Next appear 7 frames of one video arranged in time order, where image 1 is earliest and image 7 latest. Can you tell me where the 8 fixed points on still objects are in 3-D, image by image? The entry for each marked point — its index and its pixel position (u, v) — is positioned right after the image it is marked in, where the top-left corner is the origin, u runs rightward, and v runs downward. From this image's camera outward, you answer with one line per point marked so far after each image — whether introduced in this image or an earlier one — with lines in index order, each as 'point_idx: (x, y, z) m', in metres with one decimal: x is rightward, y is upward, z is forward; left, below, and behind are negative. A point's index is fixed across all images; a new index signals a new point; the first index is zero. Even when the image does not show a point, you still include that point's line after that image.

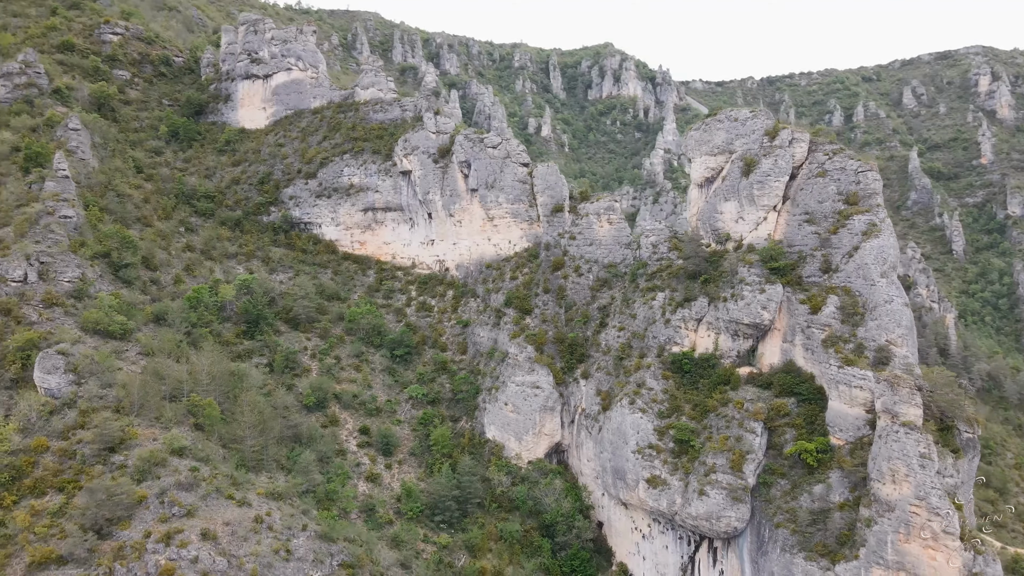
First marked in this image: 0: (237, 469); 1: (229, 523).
0: (-7.0, -4.5, +18.4) m
1: (-6.3, -5.2, +16.2) m
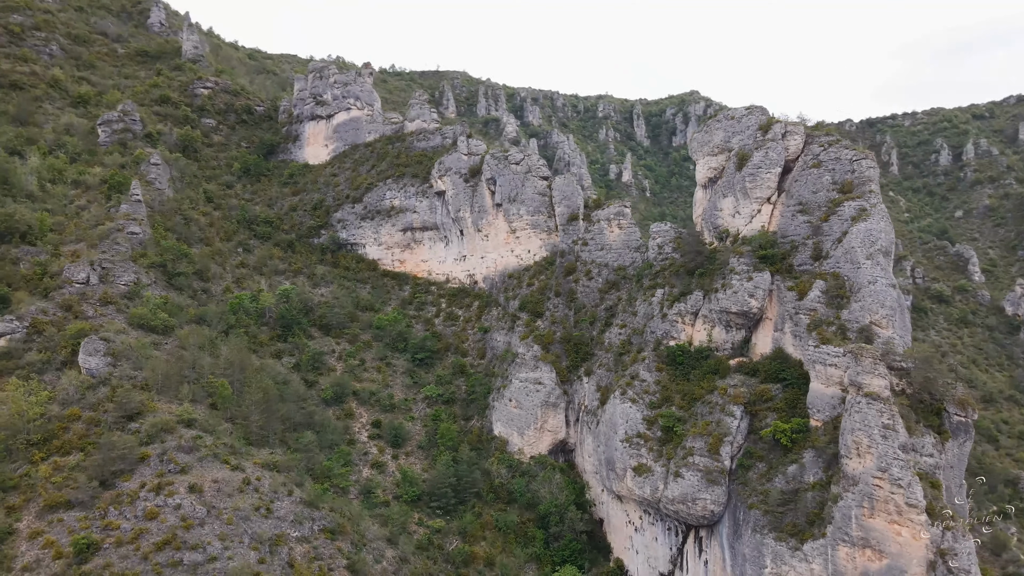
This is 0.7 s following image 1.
0: (-7.5, -4.2, +19.9) m
1: (-7.2, -4.7, +17.6) m
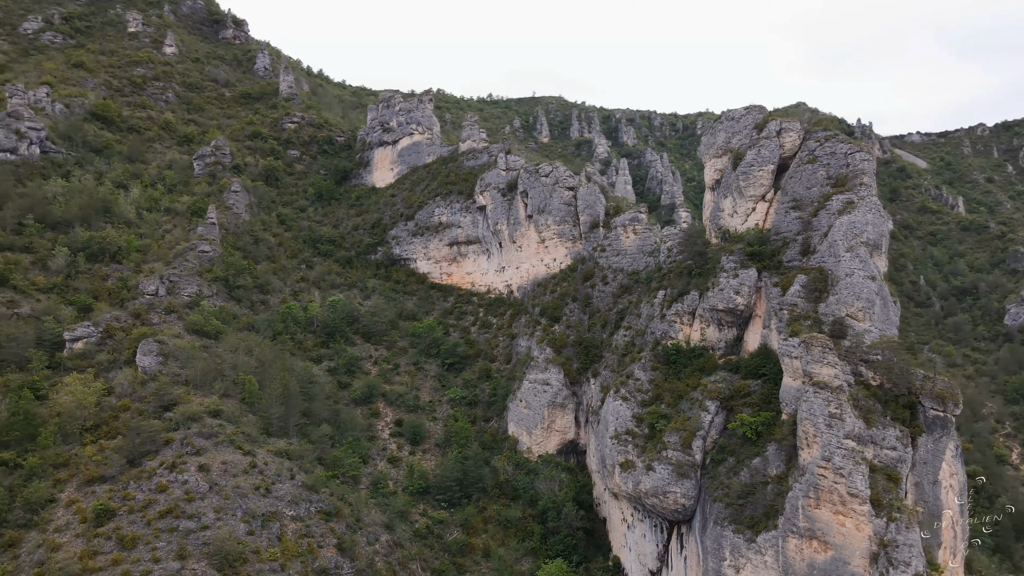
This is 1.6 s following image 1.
0: (-7.7, -4.3, +22.0) m
1: (-7.7, -4.7, +19.7) m
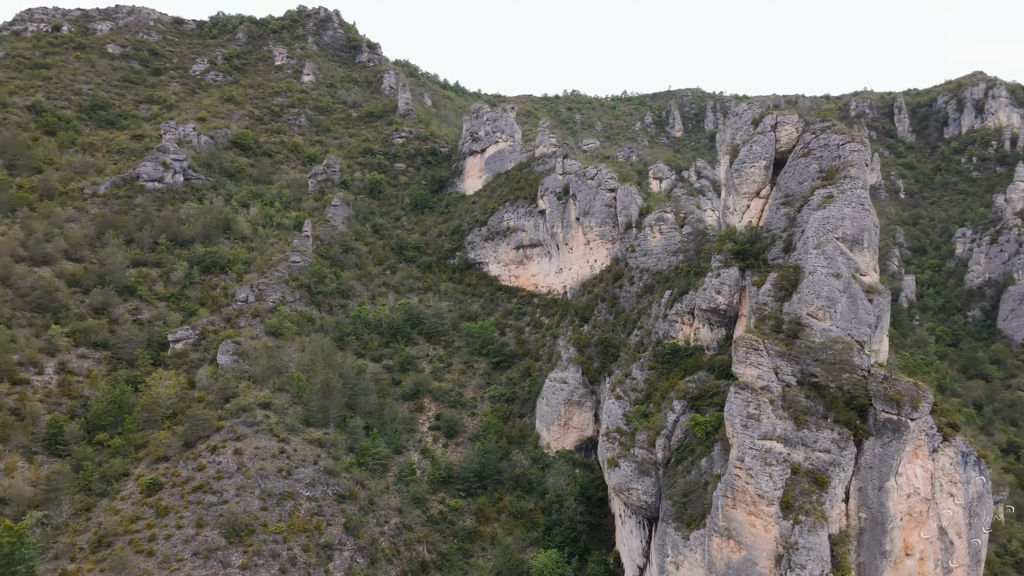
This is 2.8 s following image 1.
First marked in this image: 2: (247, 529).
0: (-7.3, -4.6, +25.0) m
1: (-7.9, -5.0, +22.7) m
2: (-7.1, -6.4, +19.6) m
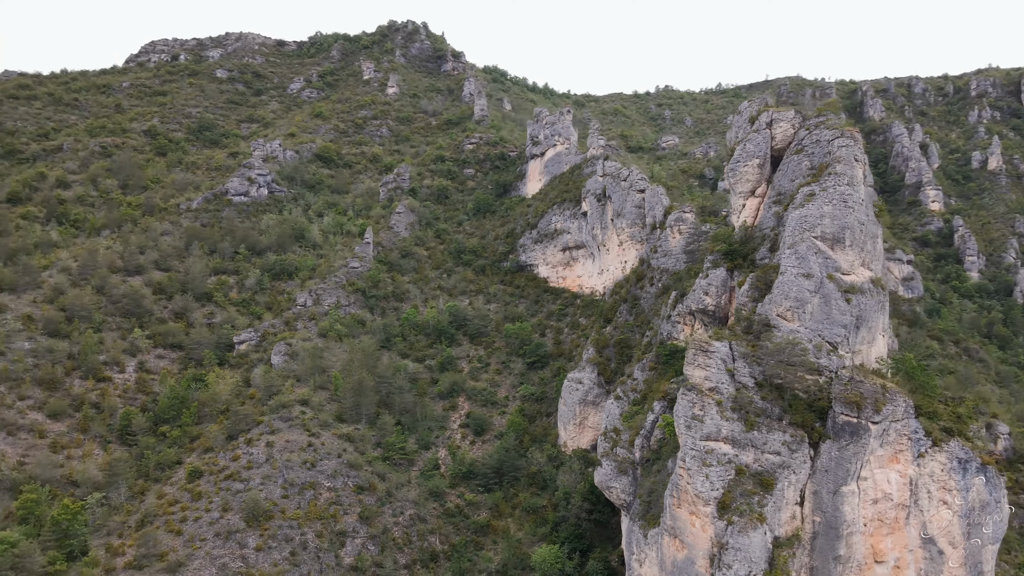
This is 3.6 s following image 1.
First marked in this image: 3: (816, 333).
0: (-6.6, -4.8, +26.8) m
1: (-7.5, -5.2, +24.7) m
2: (-7.3, -6.7, +21.5) m
3: (+6.8, -1.0, +16.4) m
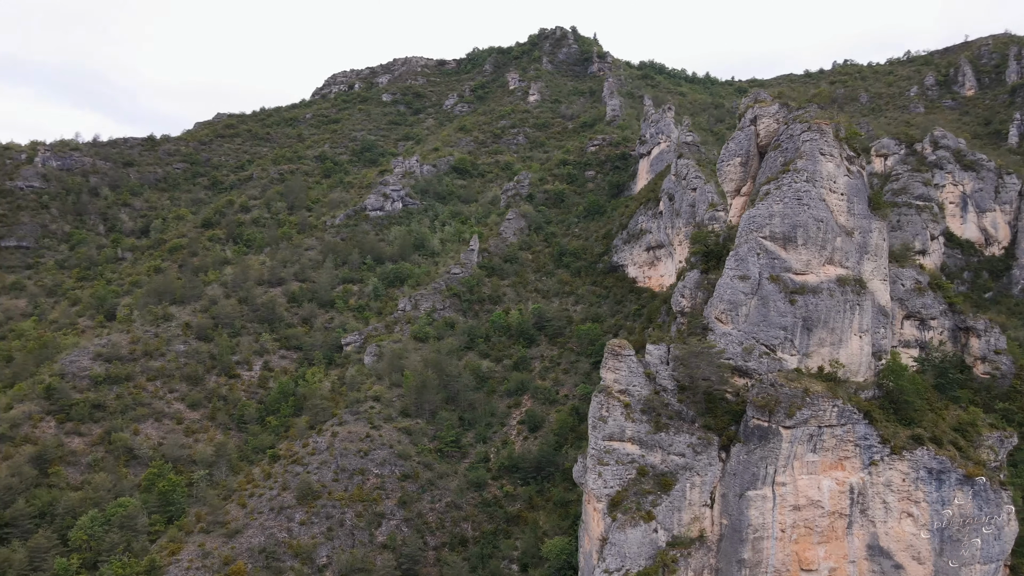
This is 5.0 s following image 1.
0: (-4.7, -5.1, +29.9) m
1: (-6.2, -5.5, +28.0) m
2: (-6.7, -7.0, +24.9) m
3: (+5.2, -1.0, +16.2) m
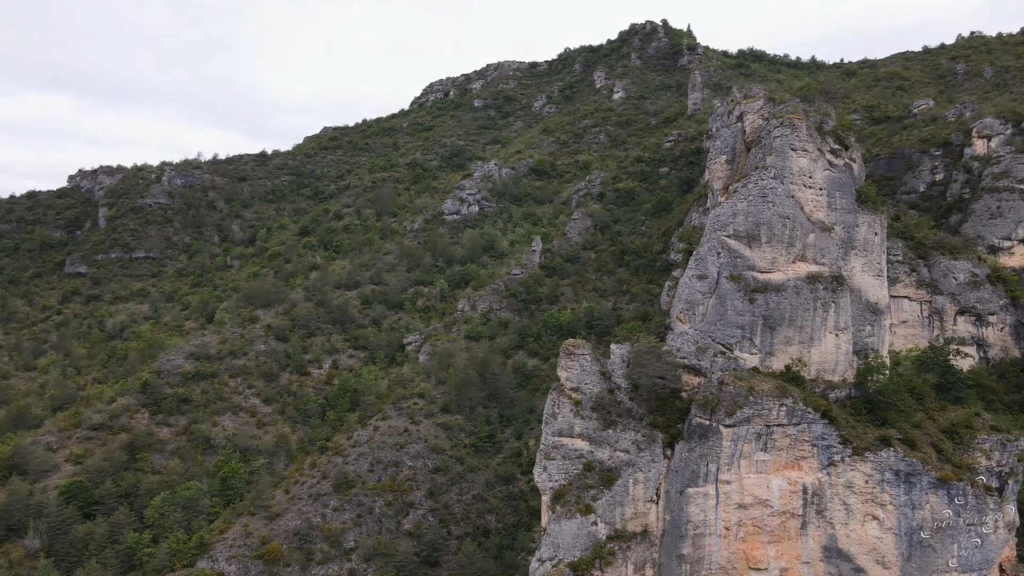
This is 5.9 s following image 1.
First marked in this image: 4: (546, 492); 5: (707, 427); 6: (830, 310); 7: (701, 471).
0: (-3.2, -5.2, +31.4) m
1: (-4.9, -5.7, +29.9) m
2: (-5.9, -7.2, +26.9) m
3: (+4.3, -1.0, +16.3) m
4: (+0.8, -4.3, +15.5) m
5: (+3.9, -2.8, +14.8) m
6: (+7.4, -0.5, +16.9) m
7: (+3.7, -3.7, +14.8) m
